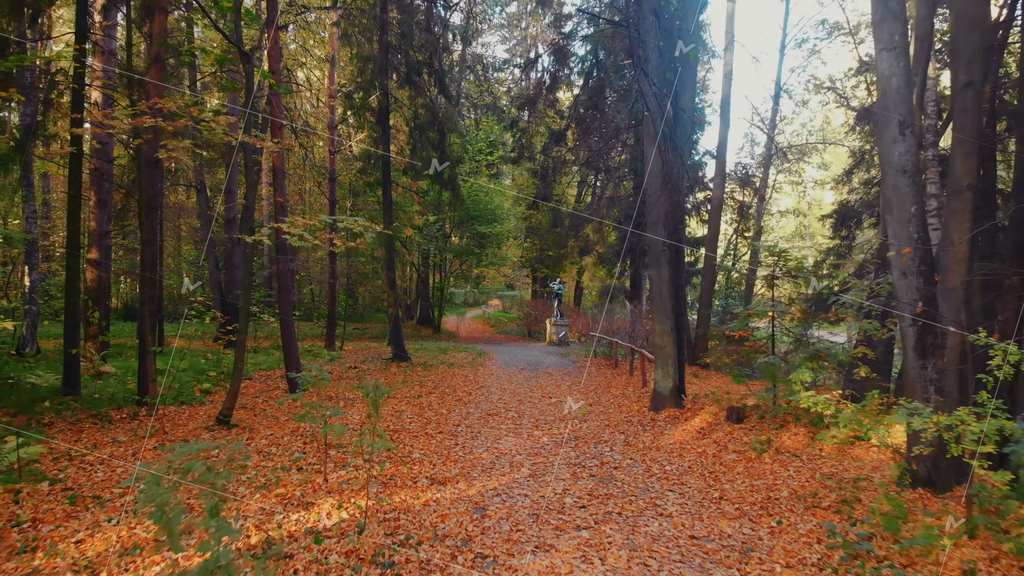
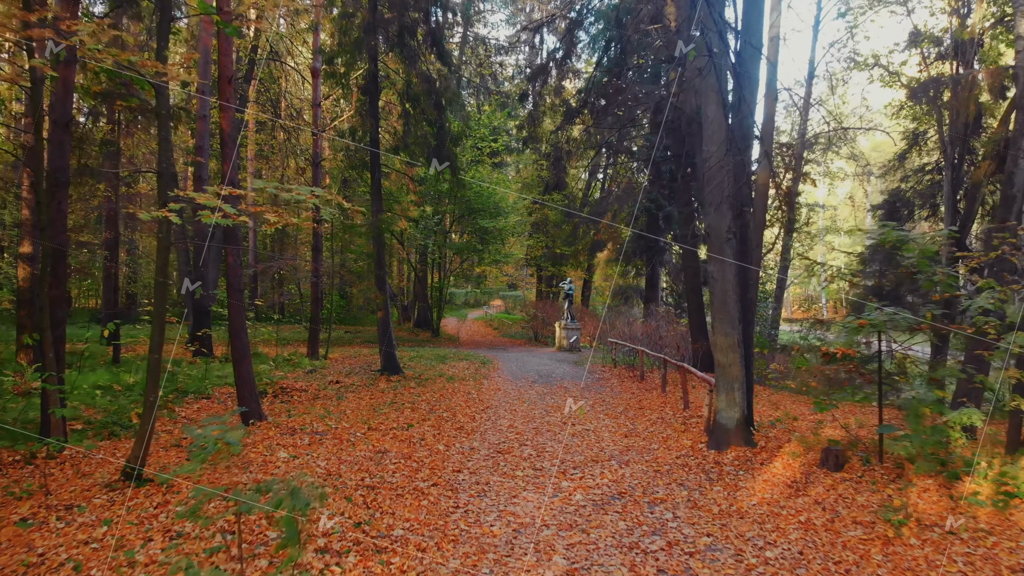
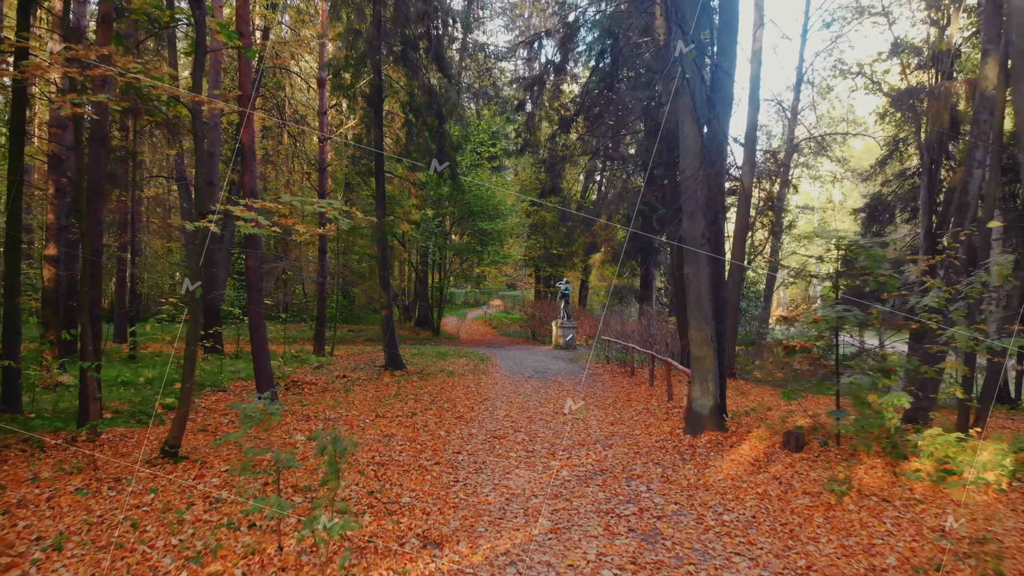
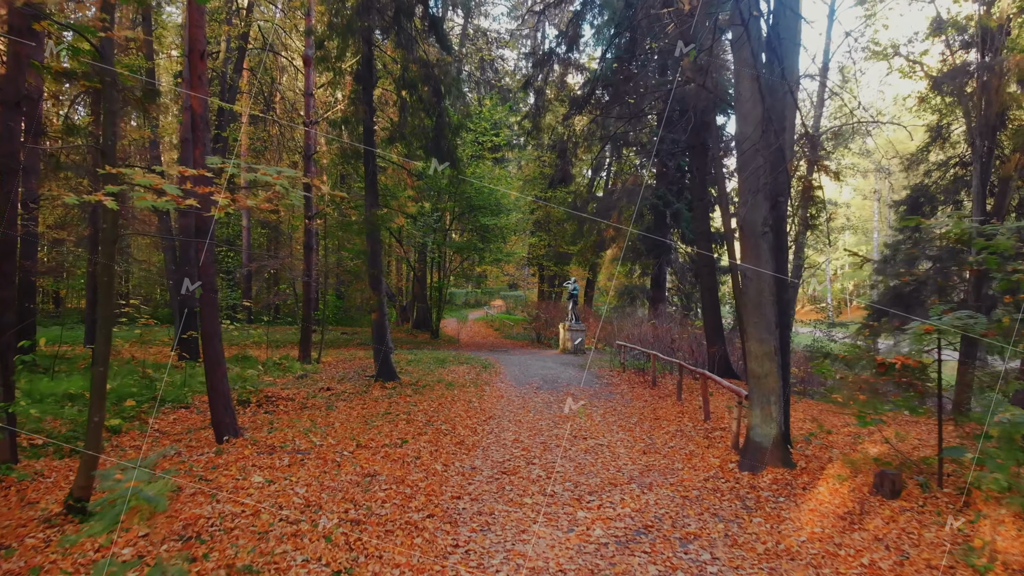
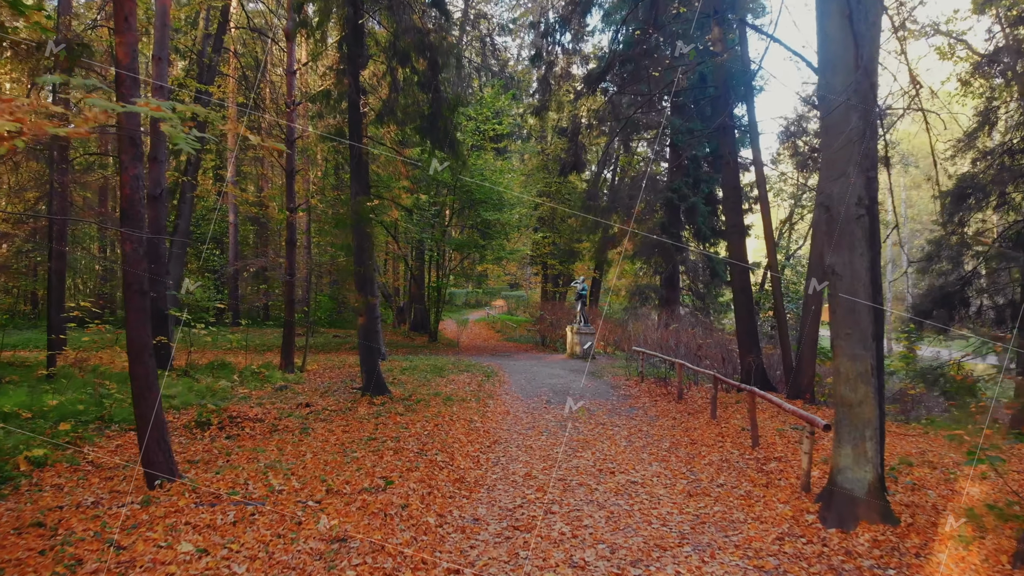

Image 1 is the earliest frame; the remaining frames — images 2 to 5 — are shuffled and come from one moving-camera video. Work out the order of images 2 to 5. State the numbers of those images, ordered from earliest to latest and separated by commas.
3, 2, 4, 5
